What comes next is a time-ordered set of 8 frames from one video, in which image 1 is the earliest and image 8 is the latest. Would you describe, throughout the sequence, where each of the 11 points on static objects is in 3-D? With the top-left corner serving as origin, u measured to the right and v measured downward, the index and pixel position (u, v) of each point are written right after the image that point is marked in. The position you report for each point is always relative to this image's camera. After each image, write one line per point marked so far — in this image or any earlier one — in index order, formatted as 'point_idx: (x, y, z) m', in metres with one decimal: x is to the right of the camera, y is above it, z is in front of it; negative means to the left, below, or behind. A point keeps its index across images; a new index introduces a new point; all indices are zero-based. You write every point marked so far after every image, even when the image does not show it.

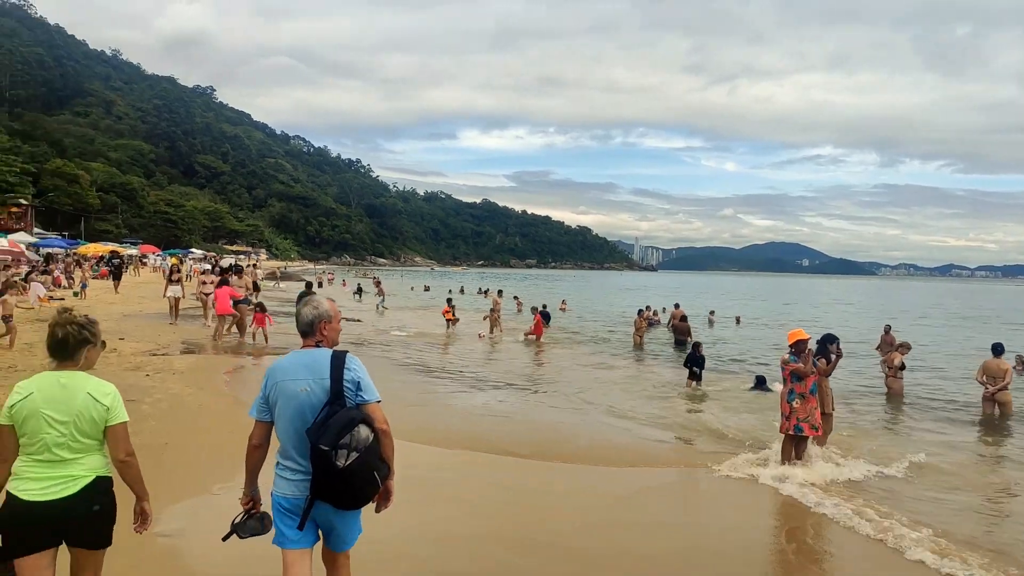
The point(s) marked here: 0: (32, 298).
0: (-11.7, -0.3, +14.2) m
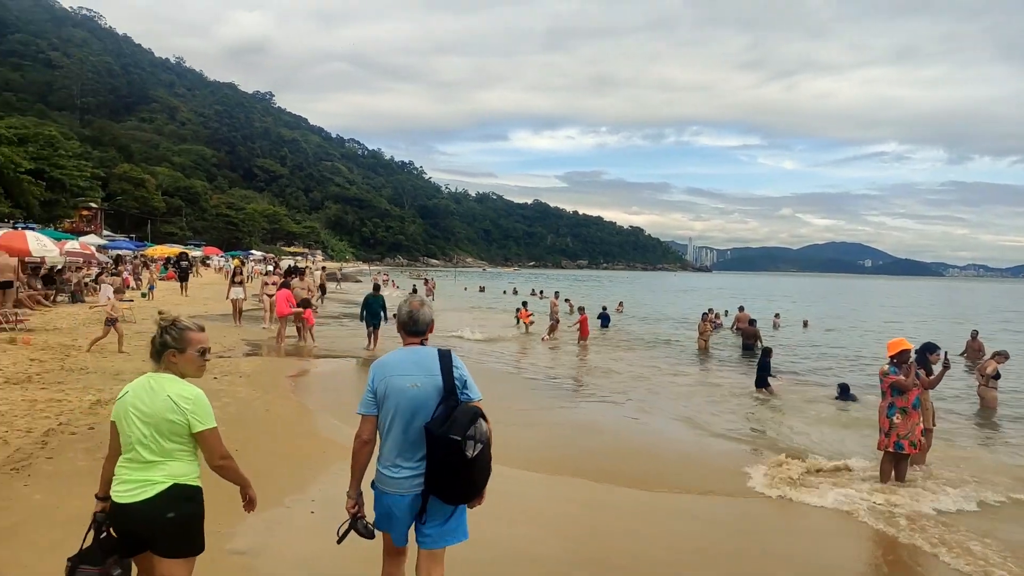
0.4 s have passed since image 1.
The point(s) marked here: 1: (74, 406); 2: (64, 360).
0: (-10.1, -0.3, +14.5) m
1: (-5.2, -1.4, +6.9) m
2: (-7.1, -1.2, +9.3) m
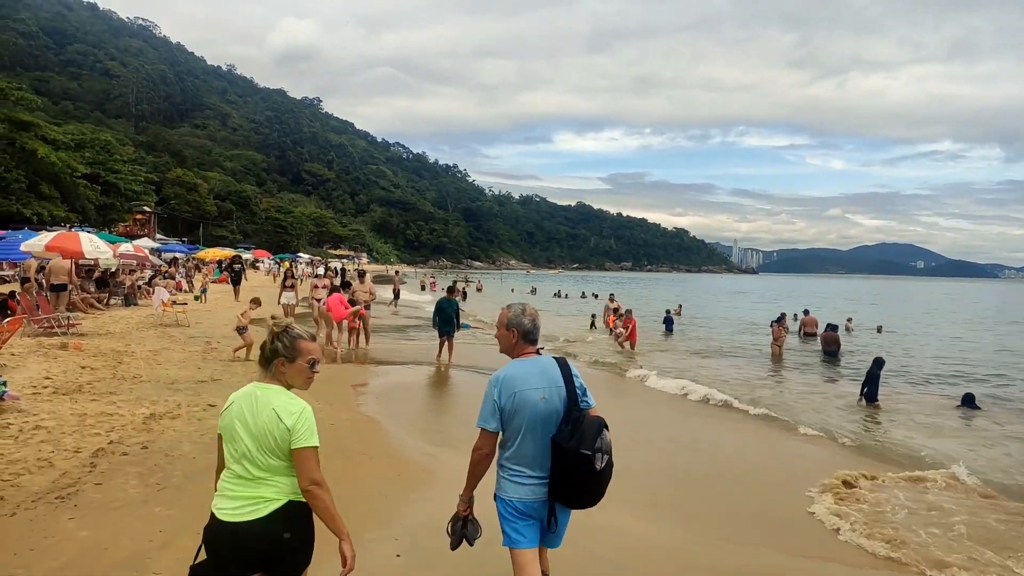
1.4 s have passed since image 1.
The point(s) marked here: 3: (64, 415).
0: (-8.6, -0.4, +14.2) m
1: (-4.1, -1.4, +6.3) m
2: (-5.9, -1.2, +8.8) m
3: (-4.7, -1.3, +6.1) m
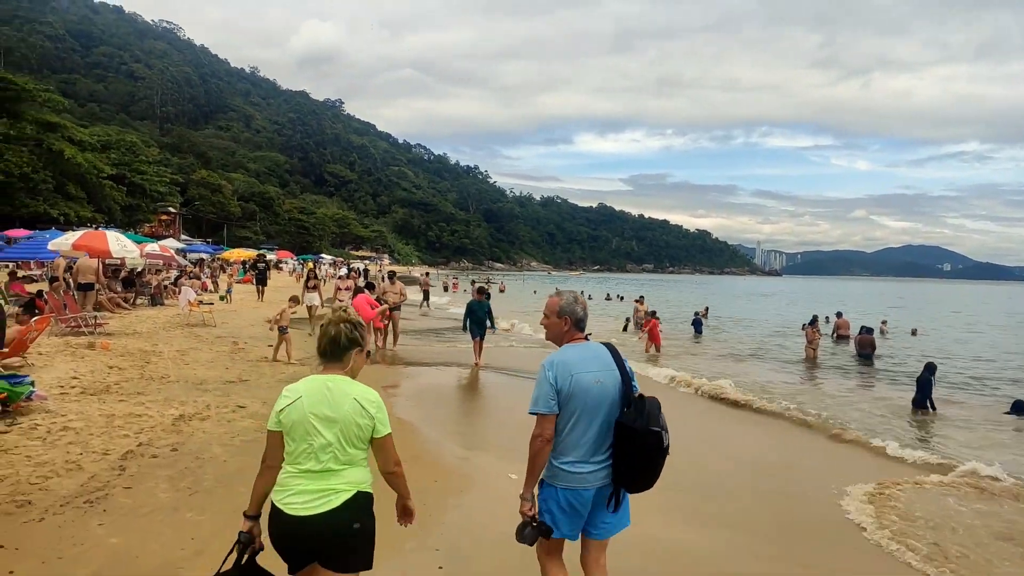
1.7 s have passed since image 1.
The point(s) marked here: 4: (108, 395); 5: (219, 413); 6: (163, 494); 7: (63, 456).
0: (-7.9, -0.4, +14.2) m
1: (-3.7, -1.4, +6.1) m
2: (-5.4, -1.2, +8.6) m
3: (-4.3, -1.3, +6.0) m
4: (-4.7, -1.3, +6.9) m
5: (-3.3, -1.4, +6.7) m
6: (-2.8, -1.7, +4.8) m
7: (-3.8, -1.4, +5.0) m
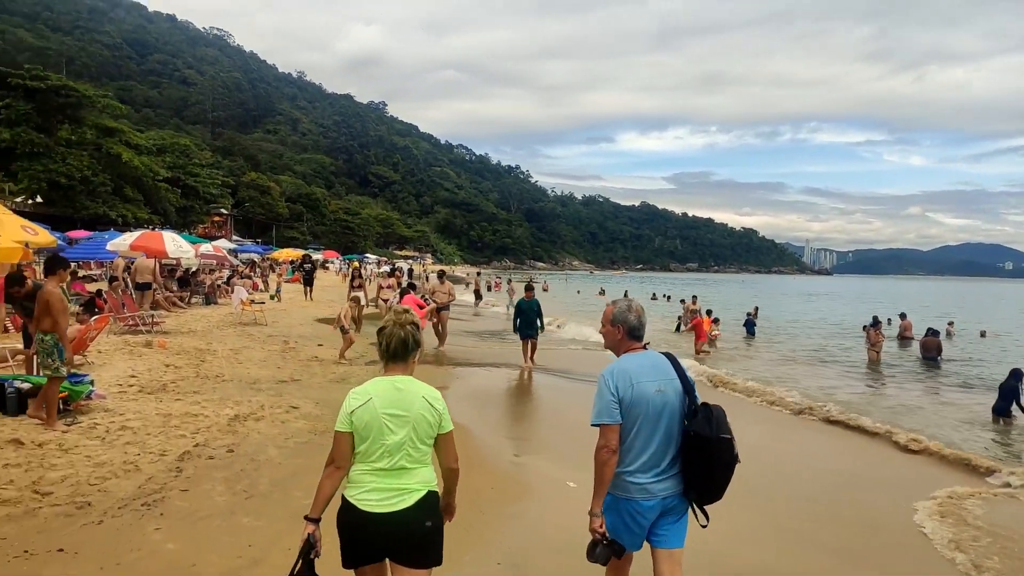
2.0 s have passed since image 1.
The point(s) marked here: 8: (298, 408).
0: (-6.8, -0.4, +14.4) m
1: (-3.1, -1.4, +6.0) m
2: (-4.6, -1.2, +8.7) m
3: (-3.7, -1.3, +5.9) m
4: (-4.1, -1.3, +6.9) m
5: (-2.7, -1.4, +6.6) m
6: (-2.3, -1.6, +4.6) m
7: (-3.3, -1.4, +4.9) m
8: (-2.5, -1.4, +6.9) m
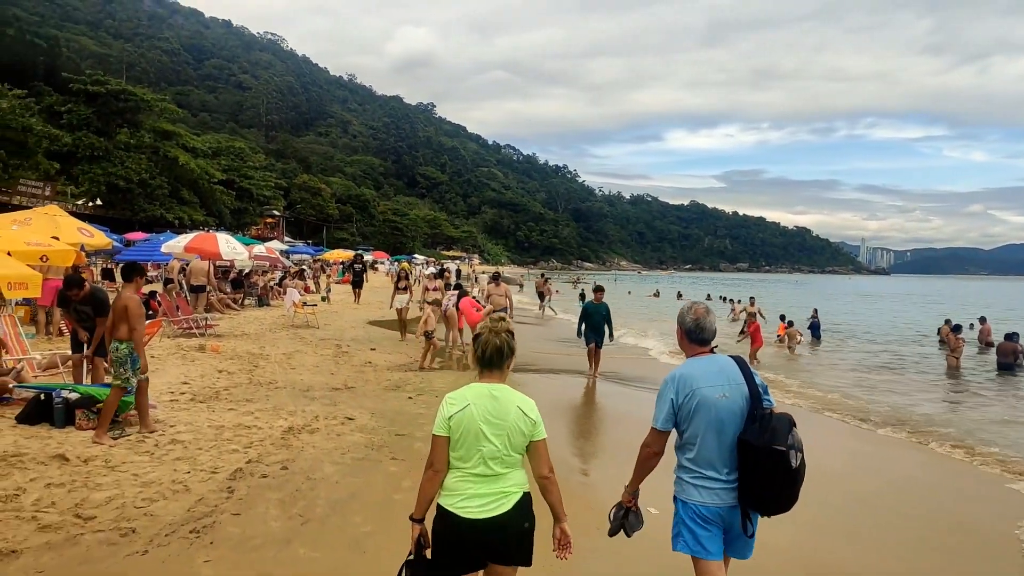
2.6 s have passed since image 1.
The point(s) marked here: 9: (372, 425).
0: (-5.4, -0.4, +14.2) m
1: (-2.4, -1.4, +5.7) m
2: (-3.7, -1.2, +8.4) m
3: (-3.0, -1.3, +5.6) m
4: (-3.3, -1.3, +6.6) m
5: (-1.9, -1.4, +6.1) m
6: (-1.7, -1.7, +4.2) m
7: (-2.6, -1.4, +4.5) m
8: (-1.7, -1.4, +6.5) m
9: (-1.5, -1.5, +6.3) m
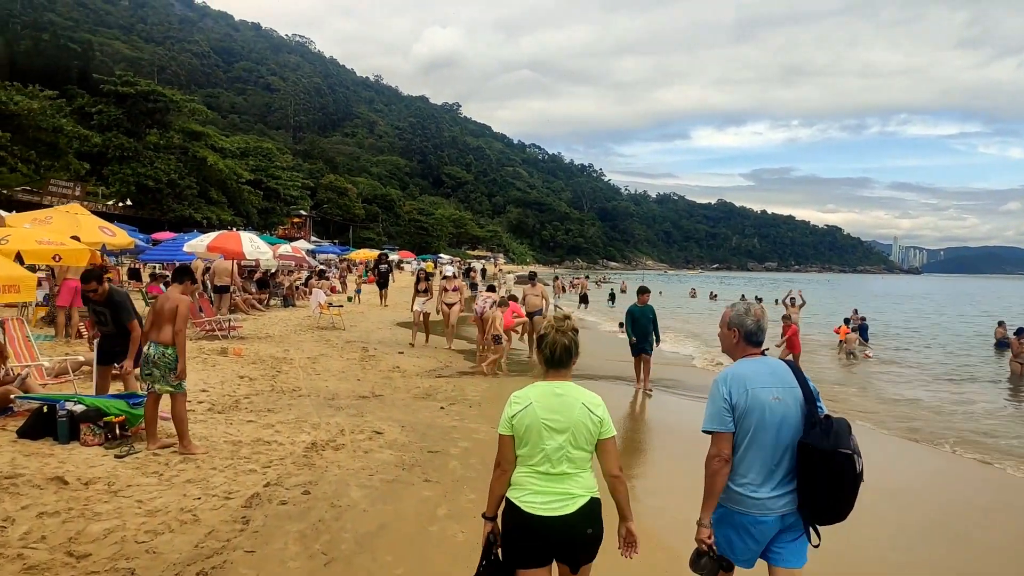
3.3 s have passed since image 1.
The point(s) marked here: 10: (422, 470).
0: (-4.7, -0.4, +13.8) m
1: (-2.0, -1.4, +5.1) m
2: (-3.2, -1.2, +7.9) m
3: (-2.6, -1.3, +5.1) m
4: (-2.9, -1.3, +6.1) m
5: (-1.5, -1.5, +5.6) m
6: (-1.4, -1.7, +3.6) m
7: (-2.3, -1.5, +4.0) m
8: (-1.3, -1.5, +5.9) m
9: (-1.1, -1.5, +5.7) m
10: (-0.8, -1.6, +5.1) m
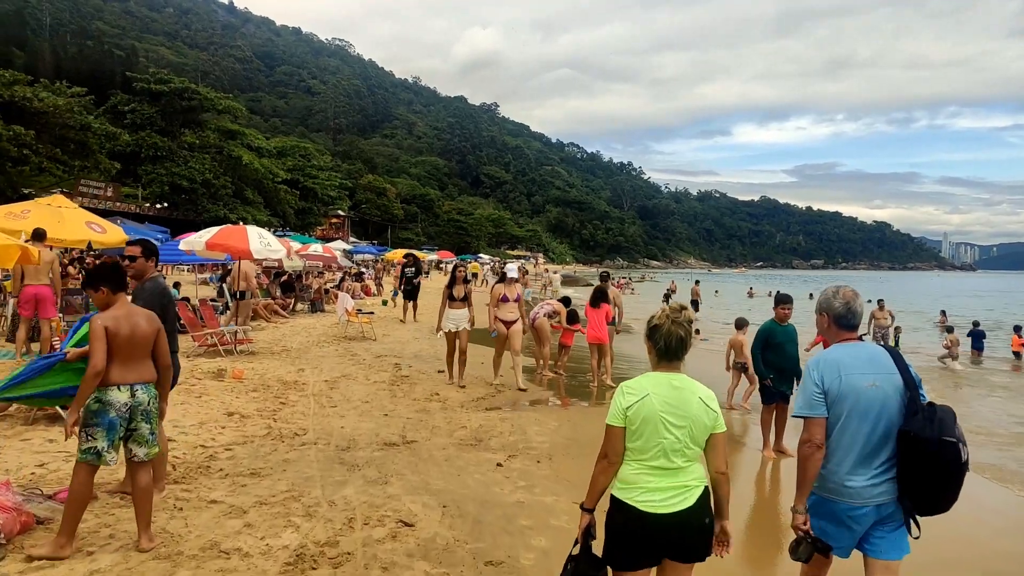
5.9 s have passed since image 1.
0: (-3.5, -0.5, +11.9) m
1: (-1.4, -1.5, +3.1) m
2: (-2.4, -1.3, +6.0) m
3: (-2.0, -1.4, +3.1) m
4: (-2.2, -1.4, +4.1) m
5: (-0.9, -1.5, +3.5) m
6: (-0.8, -1.8, +1.6) m
7: (-1.7, -1.5, +2.0) m
8: (-0.6, -1.5, +3.8) m
9: (-0.4, -1.6, +3.6) m
10: (-0.2, -1.6, +3.0) m
